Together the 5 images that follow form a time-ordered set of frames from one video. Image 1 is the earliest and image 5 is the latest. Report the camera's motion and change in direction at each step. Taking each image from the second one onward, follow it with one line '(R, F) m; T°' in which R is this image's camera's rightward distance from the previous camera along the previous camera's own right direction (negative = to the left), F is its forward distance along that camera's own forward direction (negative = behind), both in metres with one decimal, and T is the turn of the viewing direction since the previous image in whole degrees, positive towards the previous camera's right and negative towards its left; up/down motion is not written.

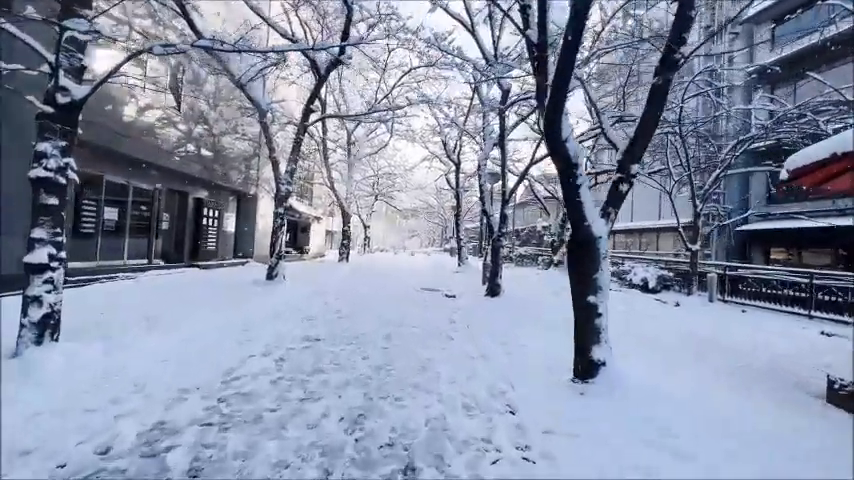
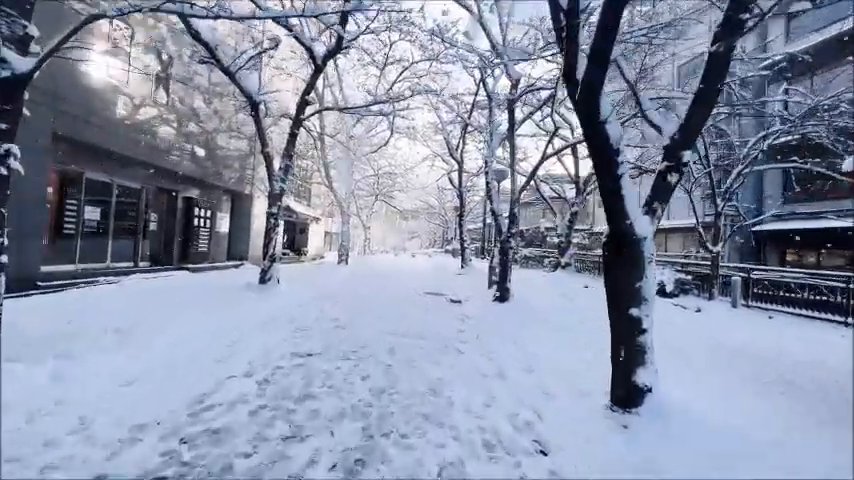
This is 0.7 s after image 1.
(-0.1, +0.7) m; 0°
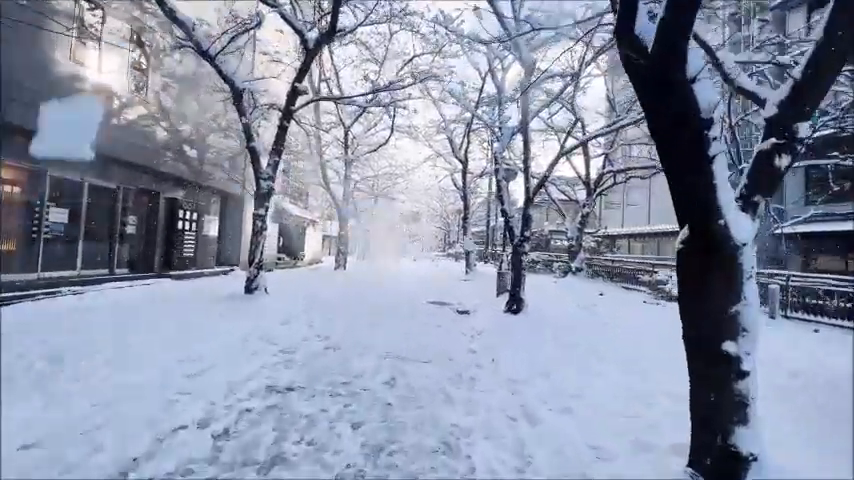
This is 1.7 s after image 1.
(-0.1, +1.1) m; 0°
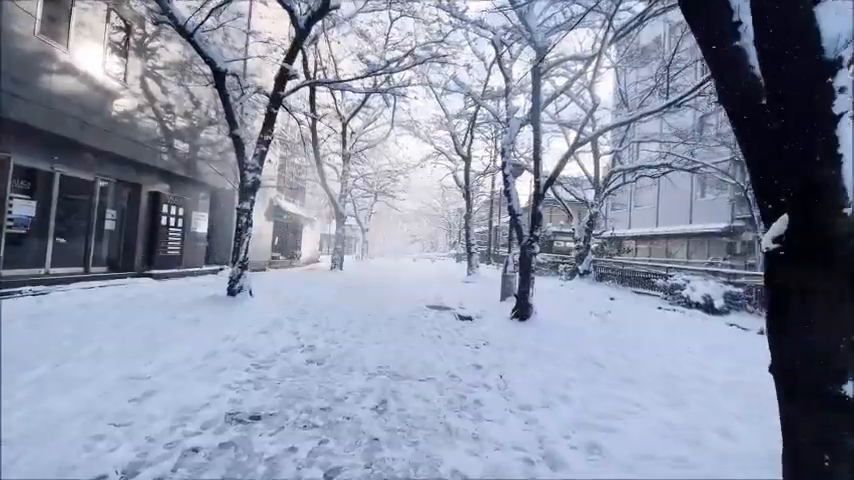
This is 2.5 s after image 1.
(0.0, +0.8) m; 0°
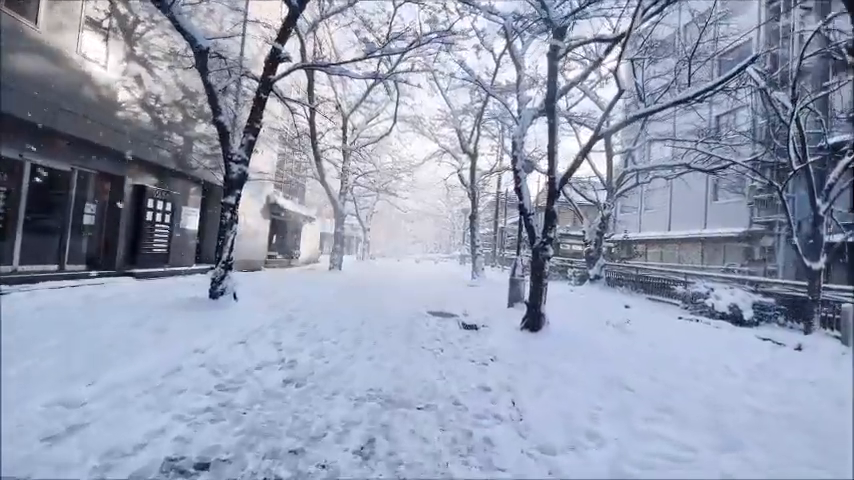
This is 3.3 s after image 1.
(0.0, +0.8) m; -1°
